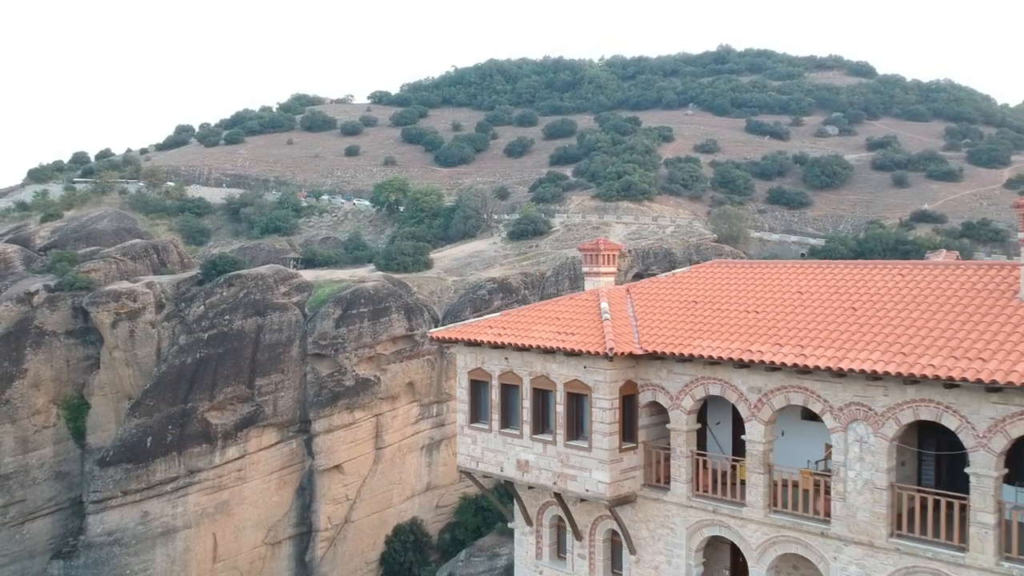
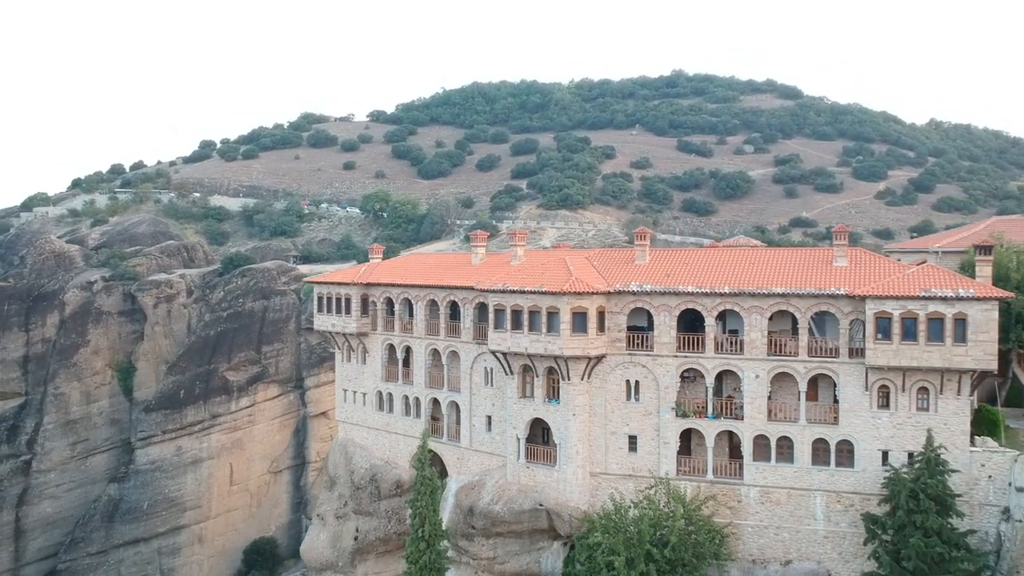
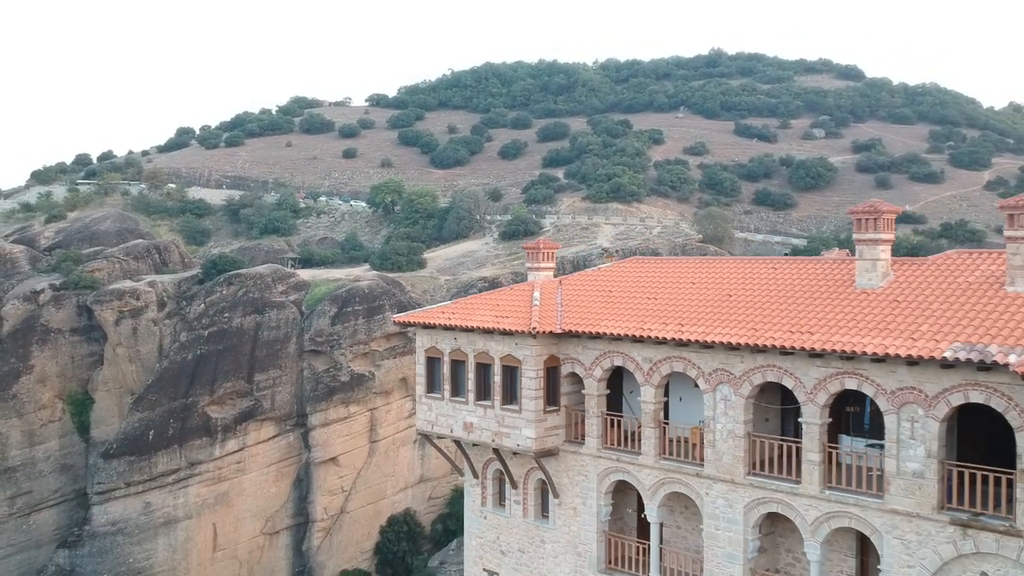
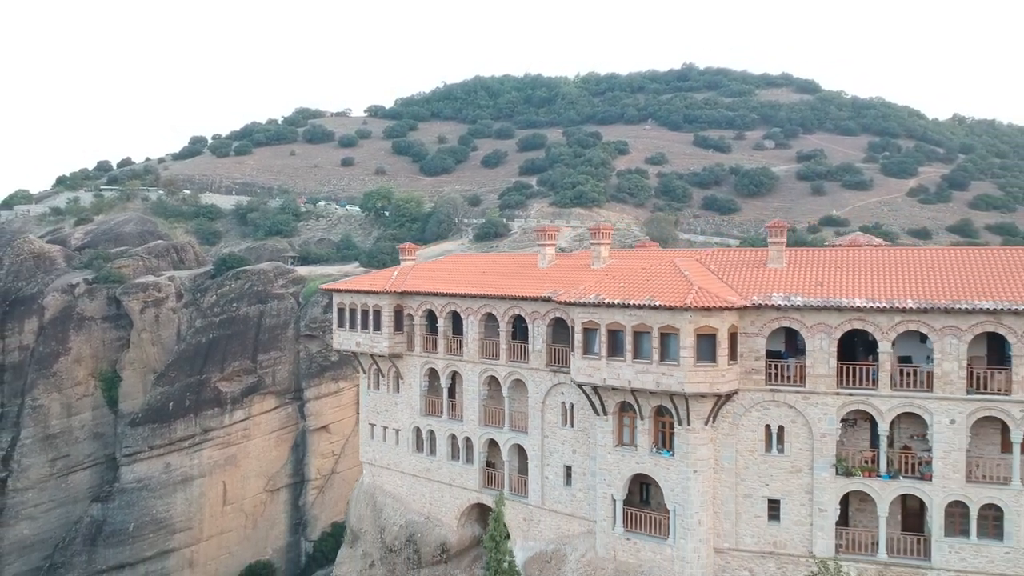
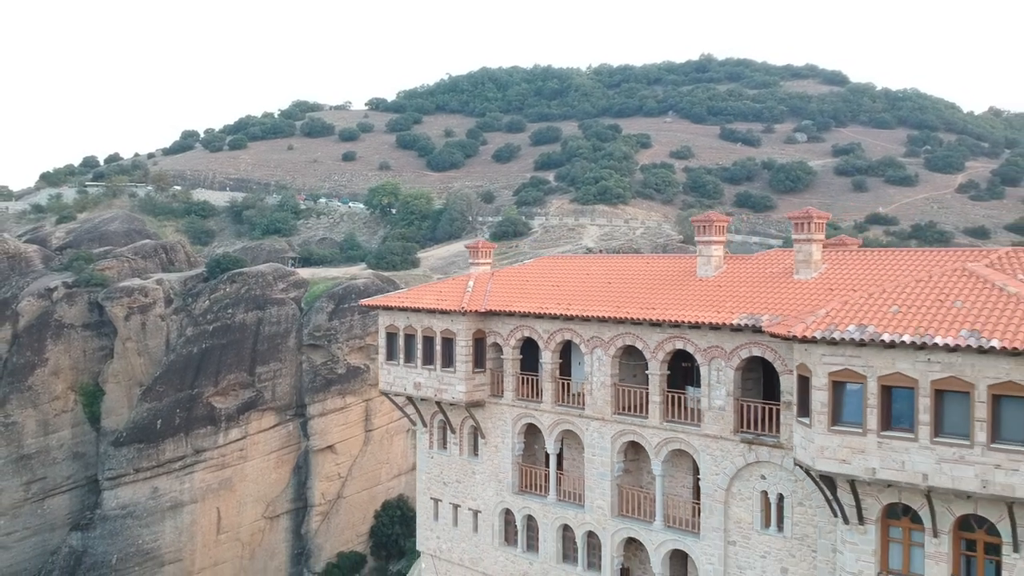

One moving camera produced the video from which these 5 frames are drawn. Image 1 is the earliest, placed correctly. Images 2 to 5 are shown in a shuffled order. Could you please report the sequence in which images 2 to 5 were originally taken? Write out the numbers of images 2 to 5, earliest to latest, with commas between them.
3, 5, 4, 2
